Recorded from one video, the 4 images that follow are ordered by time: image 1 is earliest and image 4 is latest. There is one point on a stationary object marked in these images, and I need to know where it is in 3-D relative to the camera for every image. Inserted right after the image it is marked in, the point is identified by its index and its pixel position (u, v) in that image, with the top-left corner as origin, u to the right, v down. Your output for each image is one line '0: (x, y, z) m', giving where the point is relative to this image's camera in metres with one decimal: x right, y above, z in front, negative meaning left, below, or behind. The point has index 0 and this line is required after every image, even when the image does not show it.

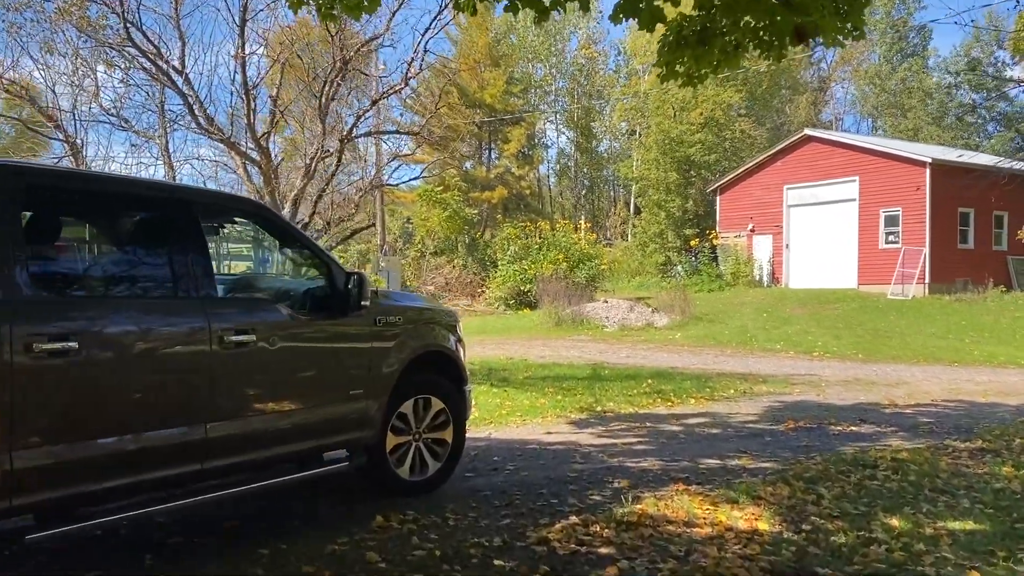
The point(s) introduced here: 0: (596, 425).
0: (+0.7, -1.1, +7.9) m
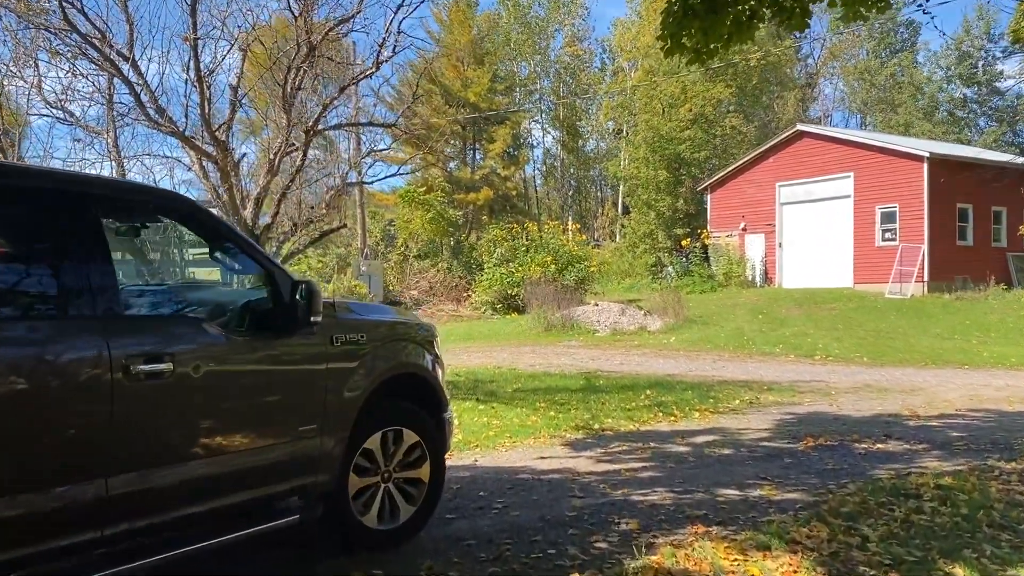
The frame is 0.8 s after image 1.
0: (+0.6, -1.2, +7.1) m
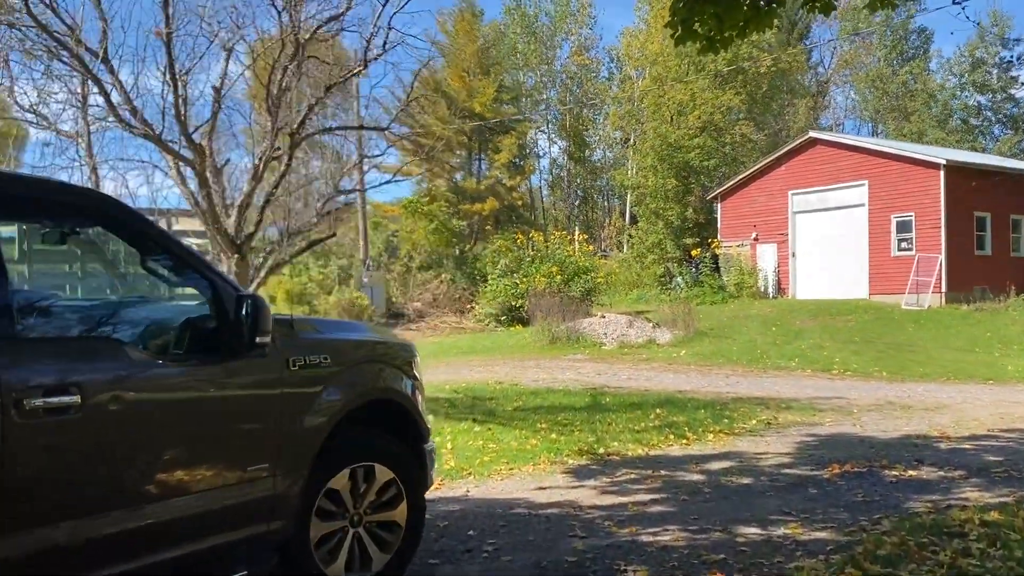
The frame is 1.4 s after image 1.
0: (+0.6, -1.3, +6.5) m
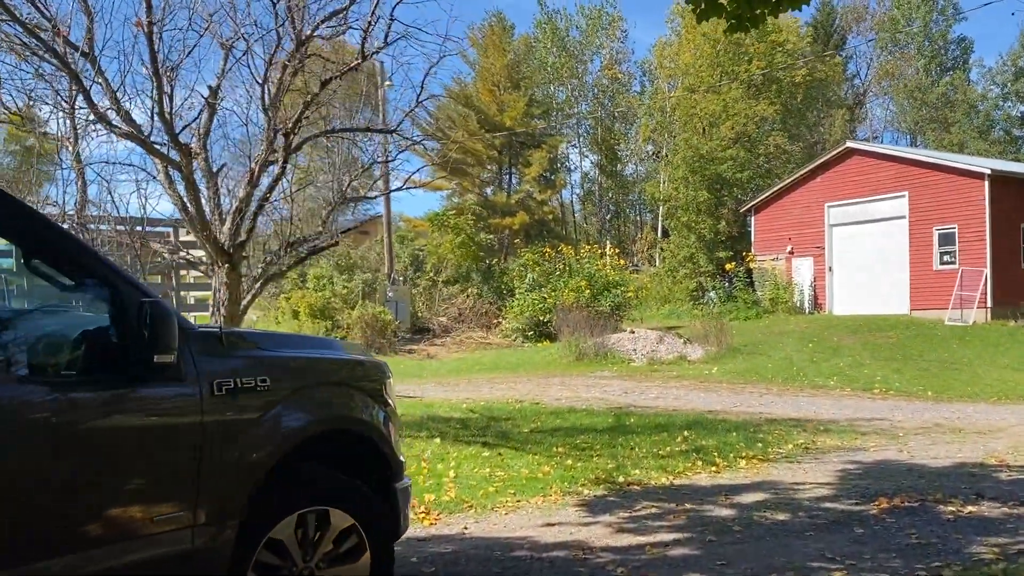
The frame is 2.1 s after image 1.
0: (+0.6, -1.3, +5.8) m
